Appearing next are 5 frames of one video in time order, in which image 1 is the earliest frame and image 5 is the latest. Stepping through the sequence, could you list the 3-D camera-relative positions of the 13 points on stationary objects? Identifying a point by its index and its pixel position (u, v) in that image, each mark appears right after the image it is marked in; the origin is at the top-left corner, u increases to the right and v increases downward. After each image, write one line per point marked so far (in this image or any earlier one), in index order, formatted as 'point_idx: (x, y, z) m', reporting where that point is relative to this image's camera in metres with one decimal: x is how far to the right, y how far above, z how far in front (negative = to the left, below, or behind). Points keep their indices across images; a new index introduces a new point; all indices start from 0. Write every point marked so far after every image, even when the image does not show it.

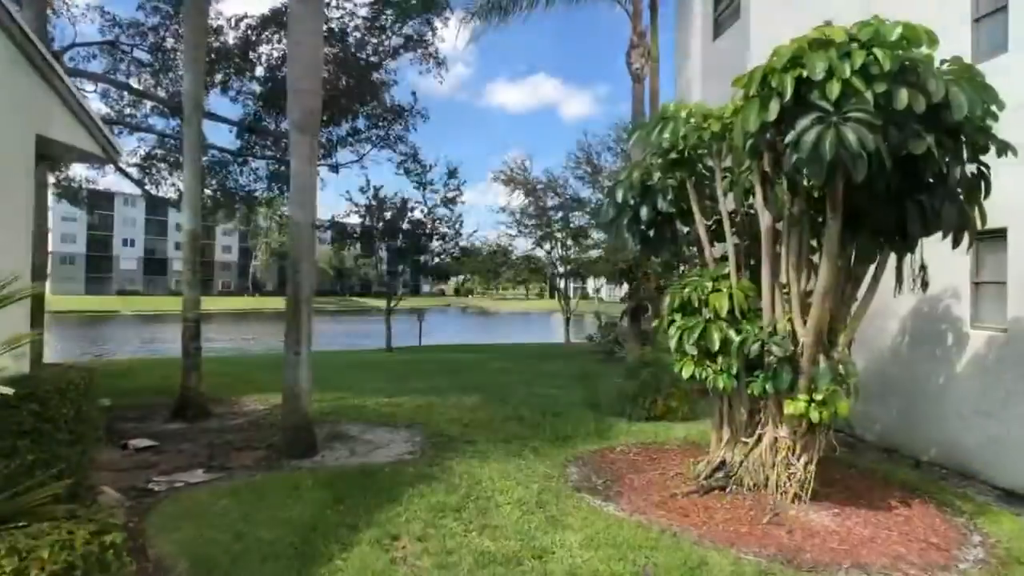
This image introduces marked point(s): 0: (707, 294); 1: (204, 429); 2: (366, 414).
0: (+1.2, 0.0, +4.3) m
1: (-2.9, -1.4, +6.5) m
2: (-1.6, -1.4, +7.3) m
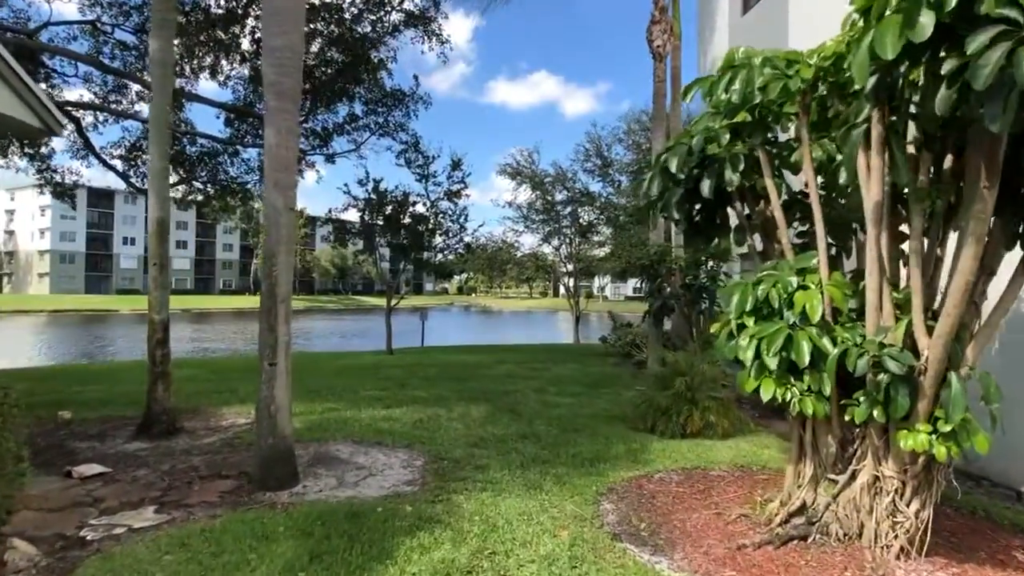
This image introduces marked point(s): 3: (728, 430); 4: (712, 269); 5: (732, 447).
0: (+1.4, 0.0, +3.3) m
1: (-2.8, -1.3, +5.6) m
2: (-1.4, -1.3, +6.4) m
3: (+2.1, -1.4, +6.6) m
4: (+2.8, +0.3, +9.5) m
5: (+2.0, -1.4, +6.2) m
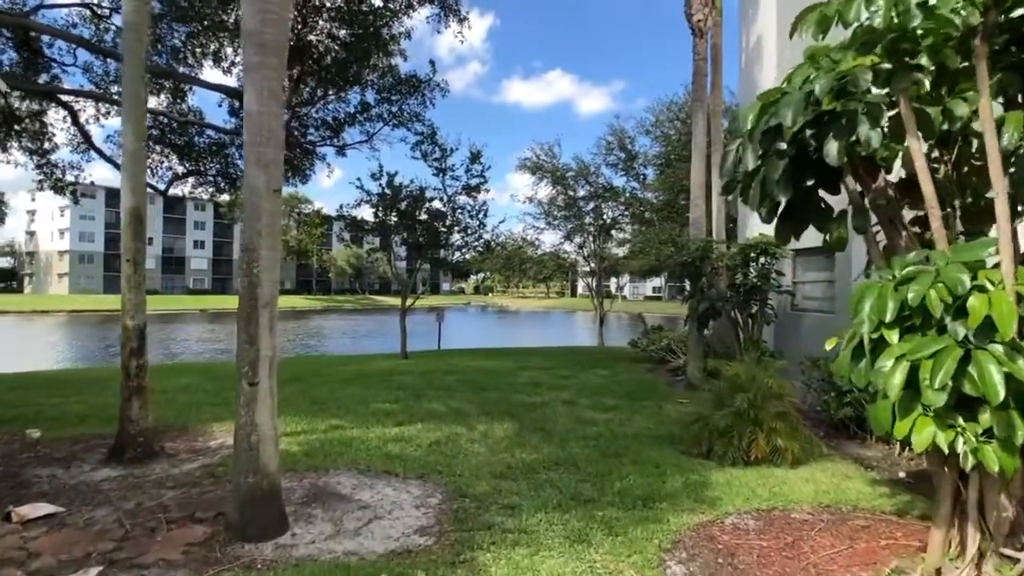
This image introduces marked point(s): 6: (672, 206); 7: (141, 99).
0: (+1.5, 0.0, +2.3) m
1: (-2.6, -1.3, +4.7) m
2: (-1.2, -1.3, +5.5) m
3: (+2.3, -1.4, +5.6) m
4: (+3.1, +0.3, +8.5) m
5: (+2.3, -1.4, +5.2) m
6: (+4.2, +2.2, +18.0) m
7: (-2.9, +1.5, +5.3) m
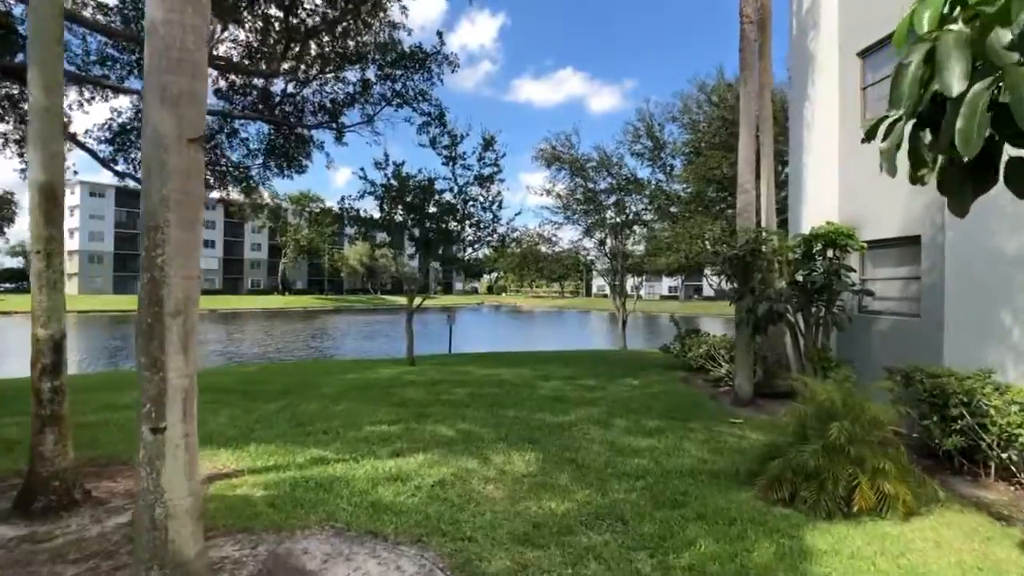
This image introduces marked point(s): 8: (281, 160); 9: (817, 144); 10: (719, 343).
0: (+1.6, 0.0, +1.0) m
1: (-2.4, -1.3, +3.5) m
2: (-1.0, -1.3, +4.2) m
3: (+2.5, -1.4, +4.3) m
4: (+3.4, +0.3, +7.1) m
5: (+2.4, -1.4, +3.8) m
6: (+4.6, +2.2, +16.6) m
7: (-2.7, +1.5, +4.1) m
8: (-4.3, +2.3, +12.6) m
9: (+3.9, +1.8, +8.7) m
10: (+3.0, -0.8, +9.9) m
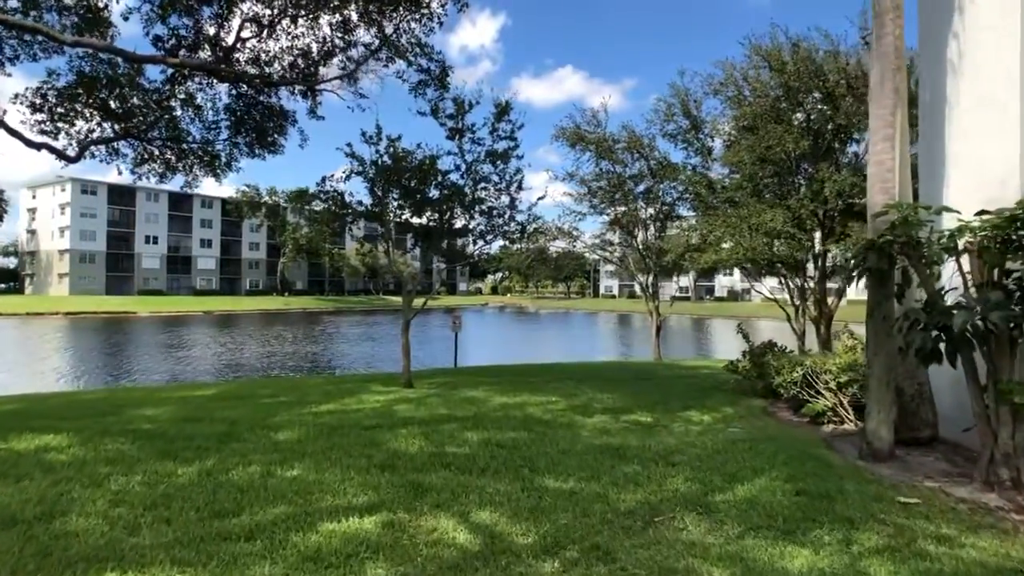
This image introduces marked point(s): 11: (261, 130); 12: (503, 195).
0: (+1.9, 0.0, -1.5) m
1: (-2.1, -1.4, +1.0) m
2: (-0.7, -1.4, +1.7) m
3: (+2.8, -1.4, +1.8) m
4: (+3.7, +0.3, +4.6) m
5: (+2.7, -1.5, +1.3) m
6: (+4.9, +2.2, +14.1) m
7: (-2.5, +1.5, +1.6) m
8: (-3.9, +2.3, +10.1) m
9: (+4.2, +1.8, +6.2) m
10: (+3.3, -0.8, +7.4) m
11: (-3.8, +2.4, +10.1) m
12: (-0.2, +1.6, +12.0) m
